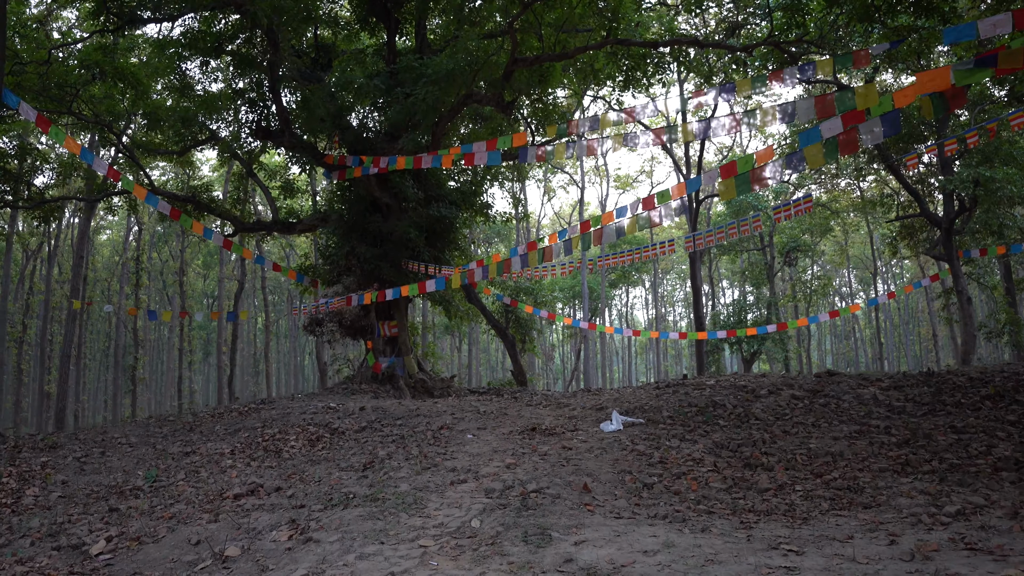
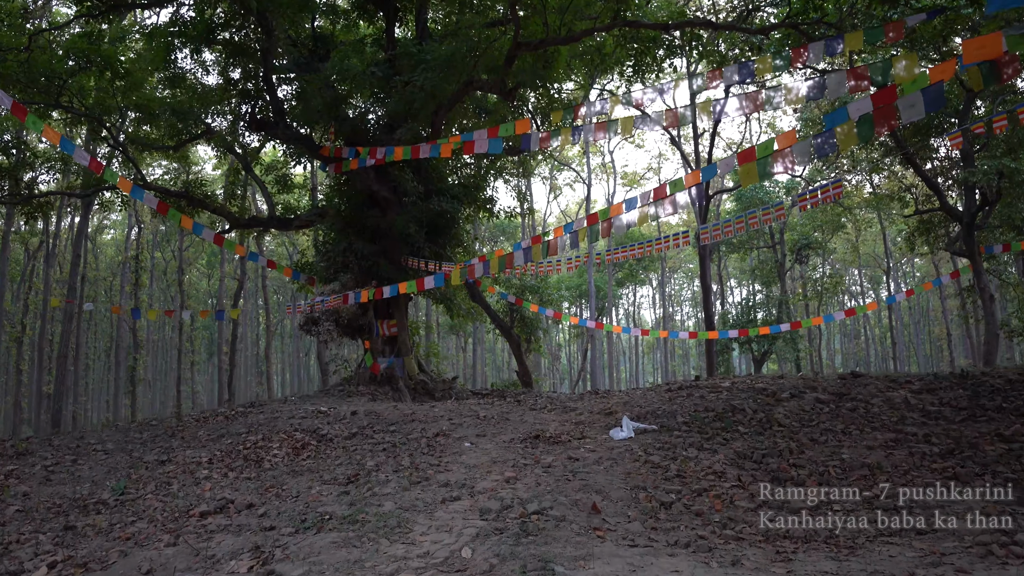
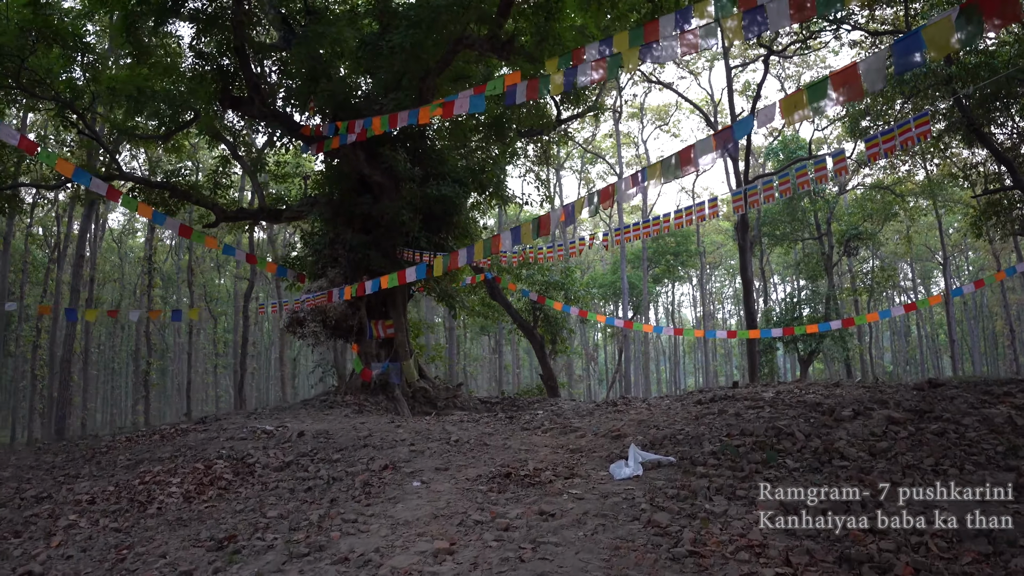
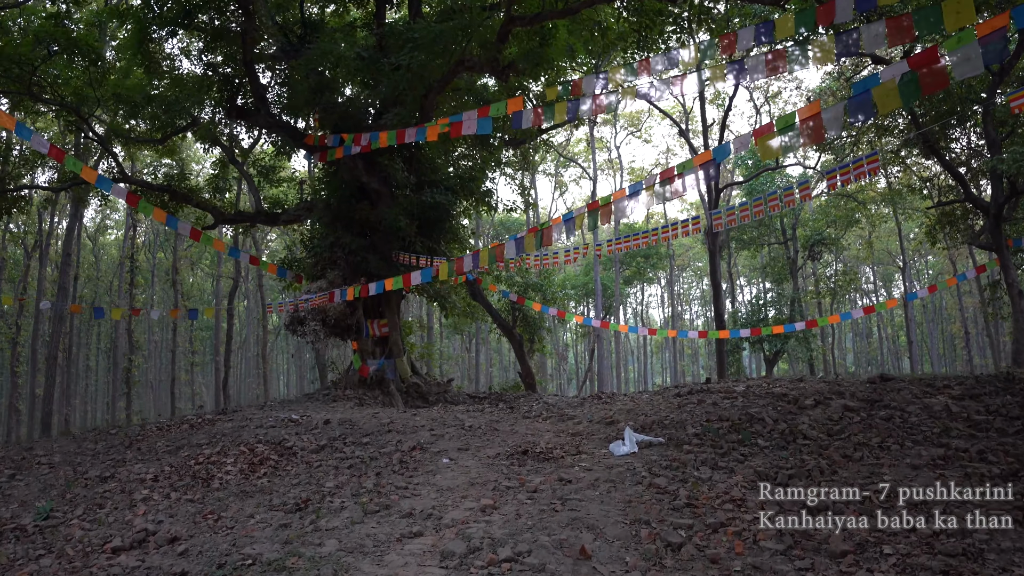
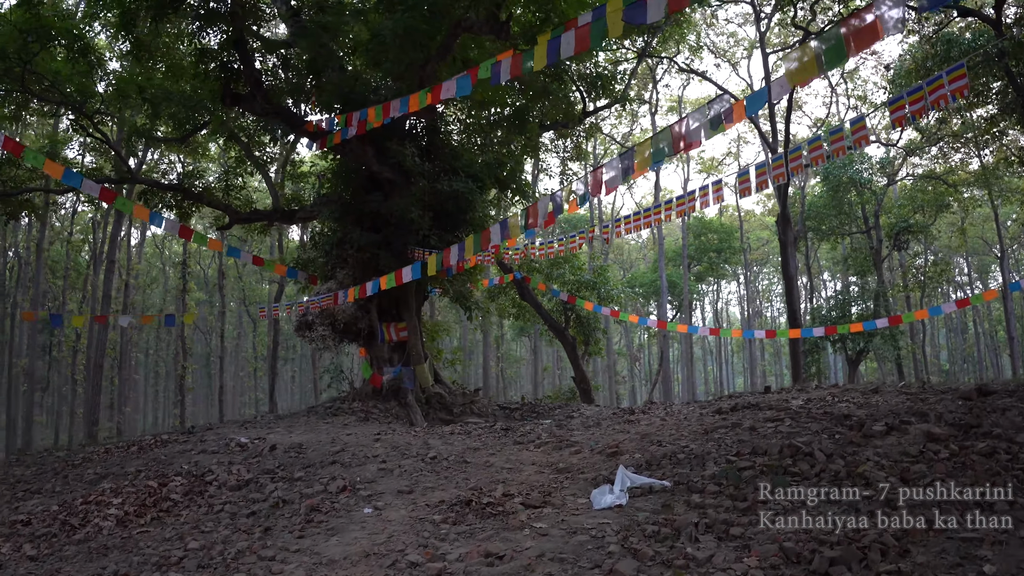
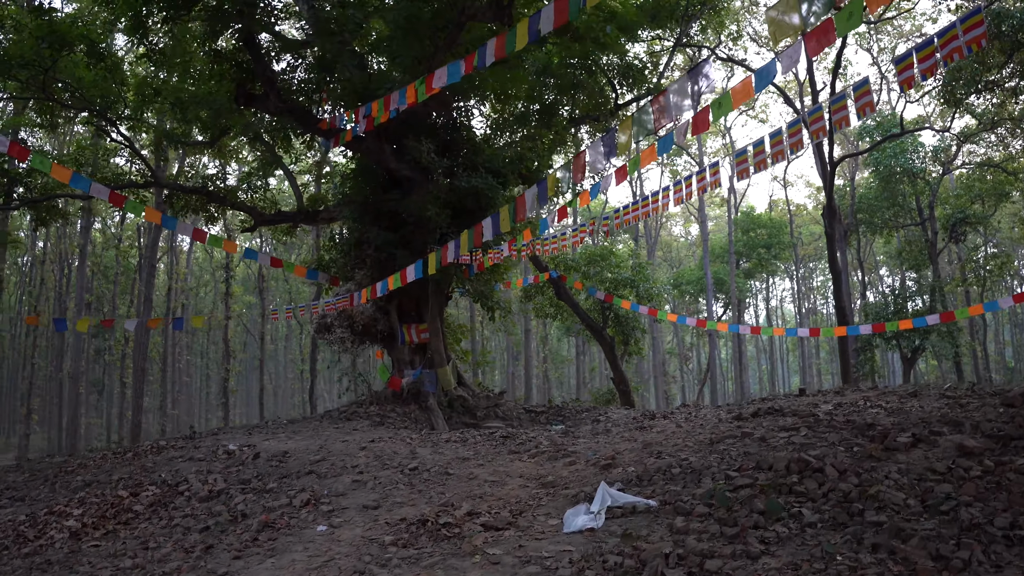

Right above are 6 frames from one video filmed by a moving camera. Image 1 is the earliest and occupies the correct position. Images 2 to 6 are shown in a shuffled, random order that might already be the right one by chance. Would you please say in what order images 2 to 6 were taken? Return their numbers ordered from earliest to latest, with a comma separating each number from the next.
2, 4, 3, 5, 6
